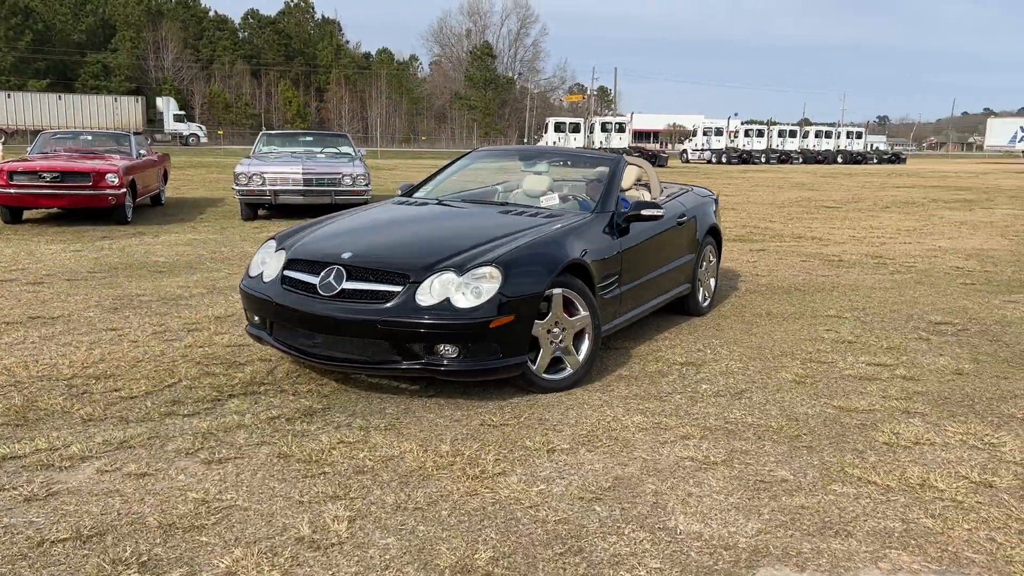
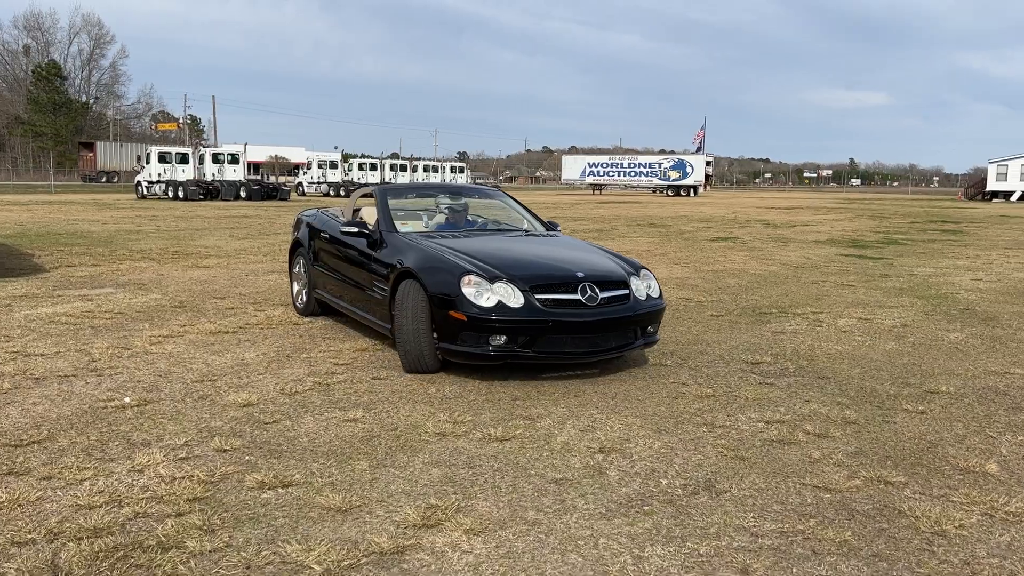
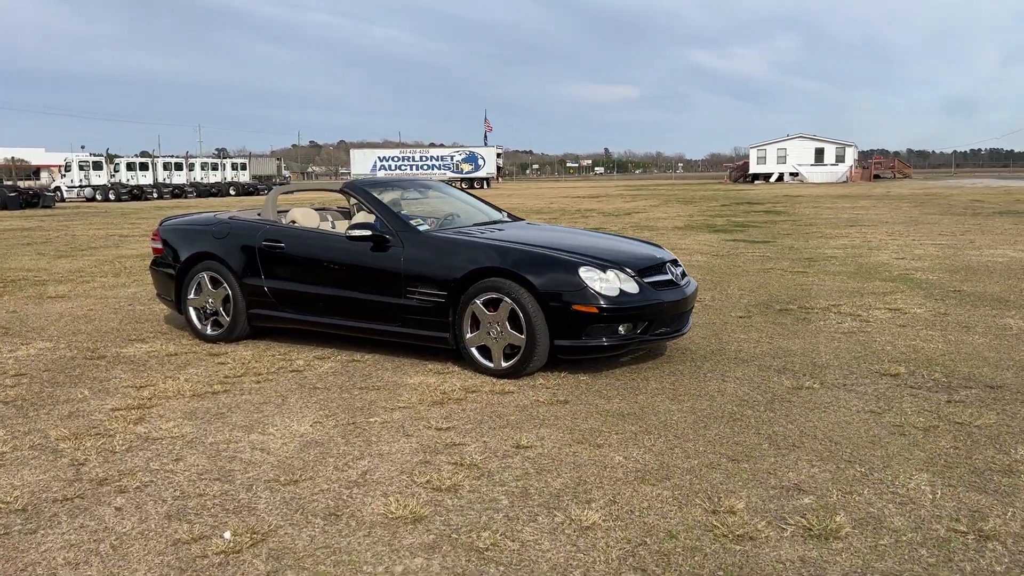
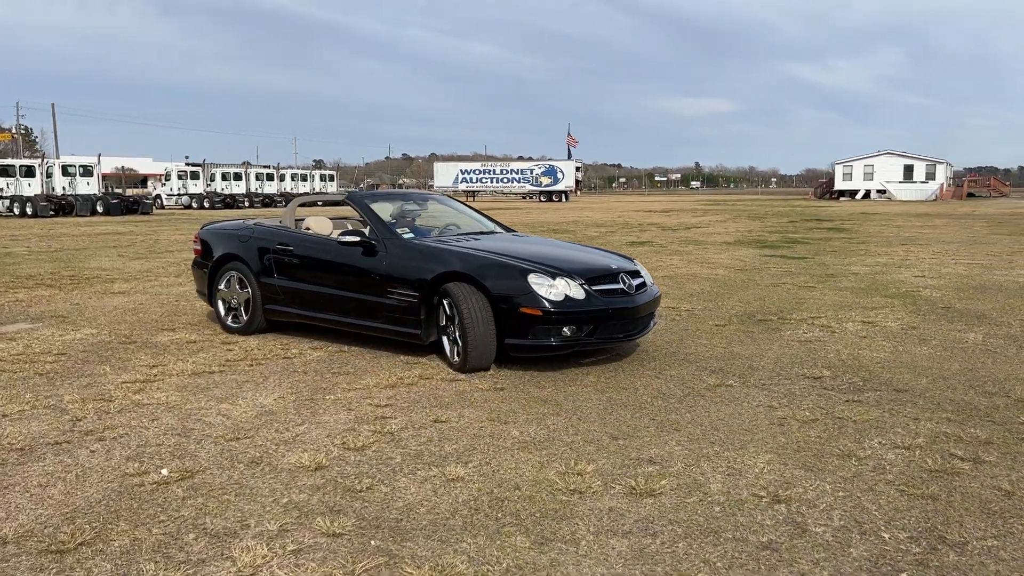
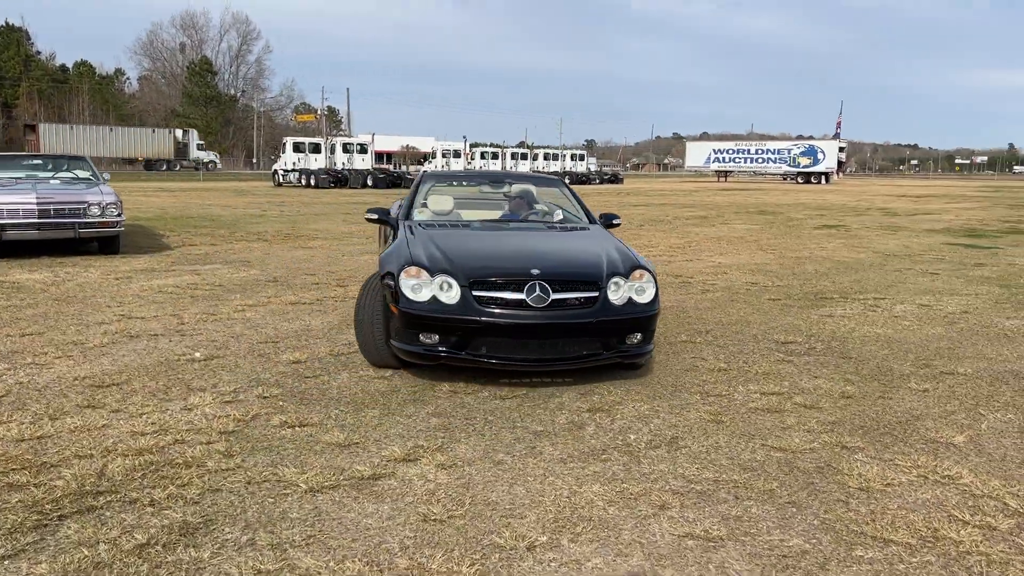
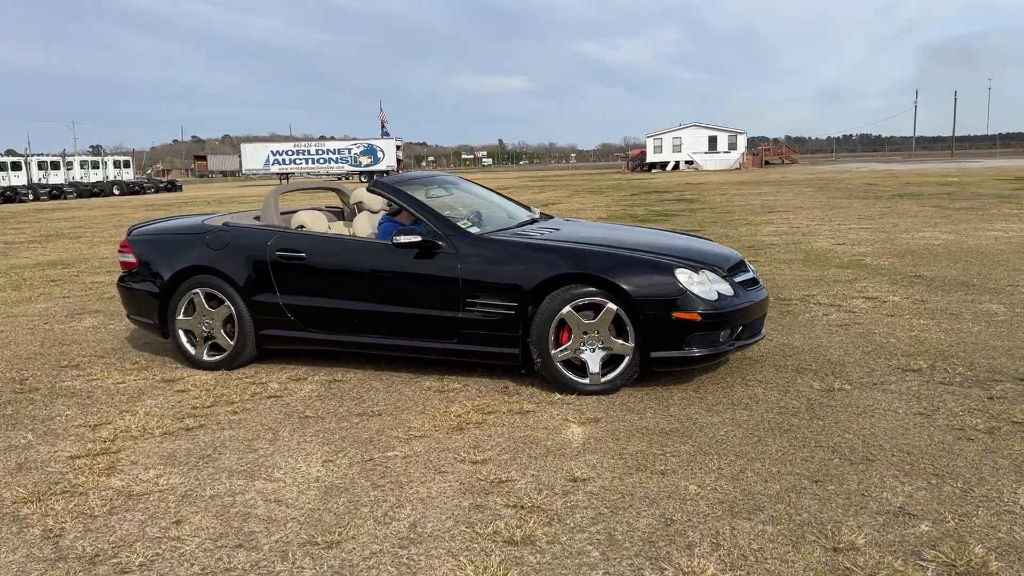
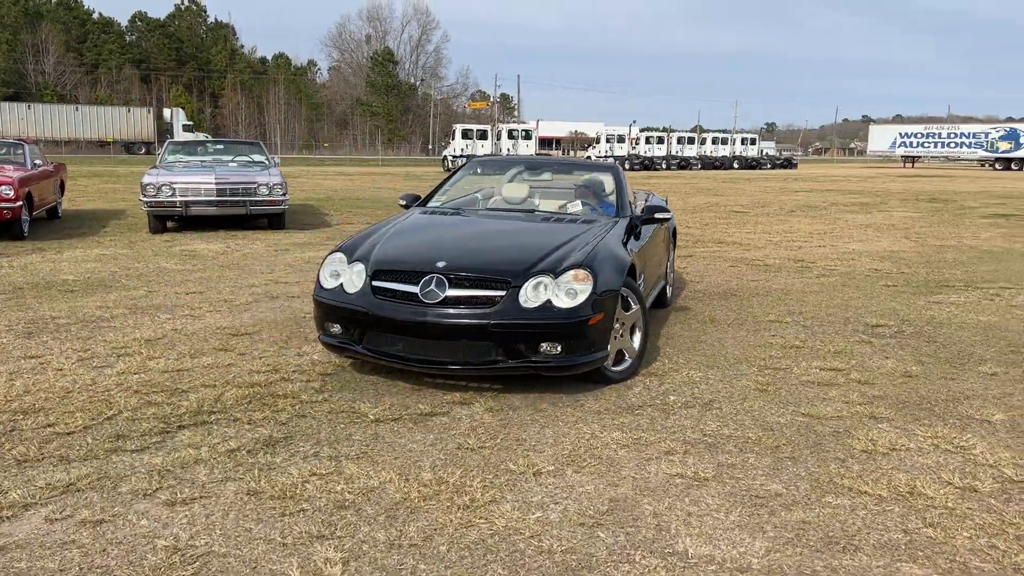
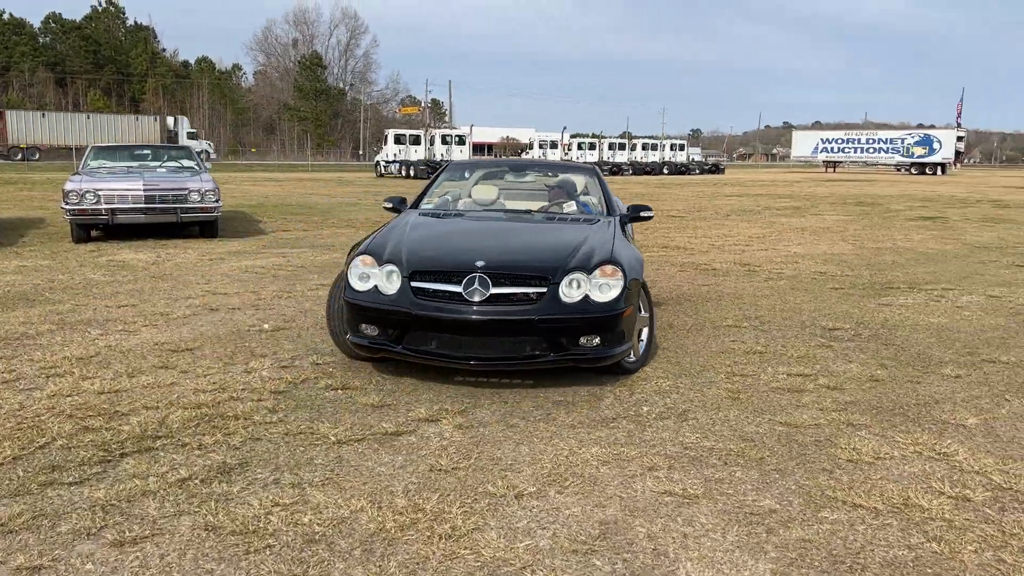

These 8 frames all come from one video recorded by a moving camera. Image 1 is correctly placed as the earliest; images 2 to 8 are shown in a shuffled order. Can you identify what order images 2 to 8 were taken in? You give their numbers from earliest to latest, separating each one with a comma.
7, 8, 5, 2, 4, 3, 6
